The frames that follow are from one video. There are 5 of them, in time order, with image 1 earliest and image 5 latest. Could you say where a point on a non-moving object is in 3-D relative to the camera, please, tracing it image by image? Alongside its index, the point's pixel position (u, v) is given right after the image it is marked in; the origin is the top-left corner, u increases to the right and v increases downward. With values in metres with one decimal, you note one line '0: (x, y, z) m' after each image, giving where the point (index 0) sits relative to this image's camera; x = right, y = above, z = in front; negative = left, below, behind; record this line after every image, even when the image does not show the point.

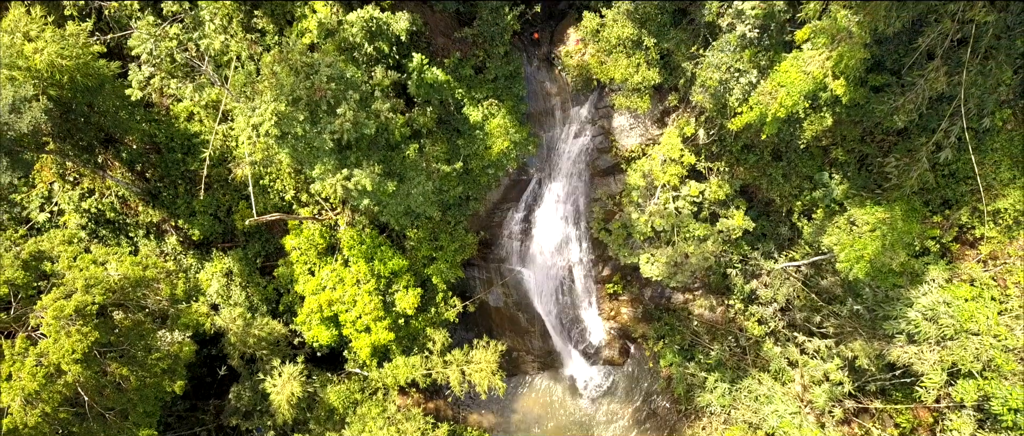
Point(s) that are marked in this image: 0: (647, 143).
0: (+4.5, +2.3, +15.5) m
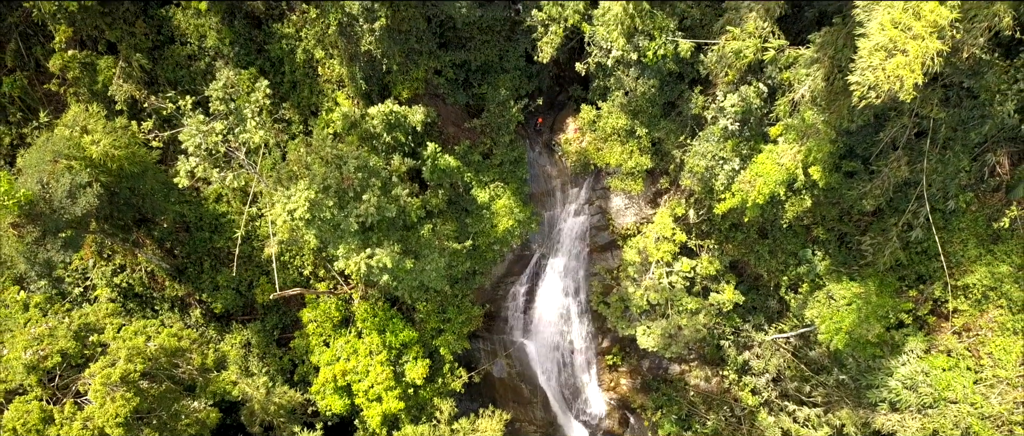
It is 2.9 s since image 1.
0: (+4.6, -0.2, +16.6) m
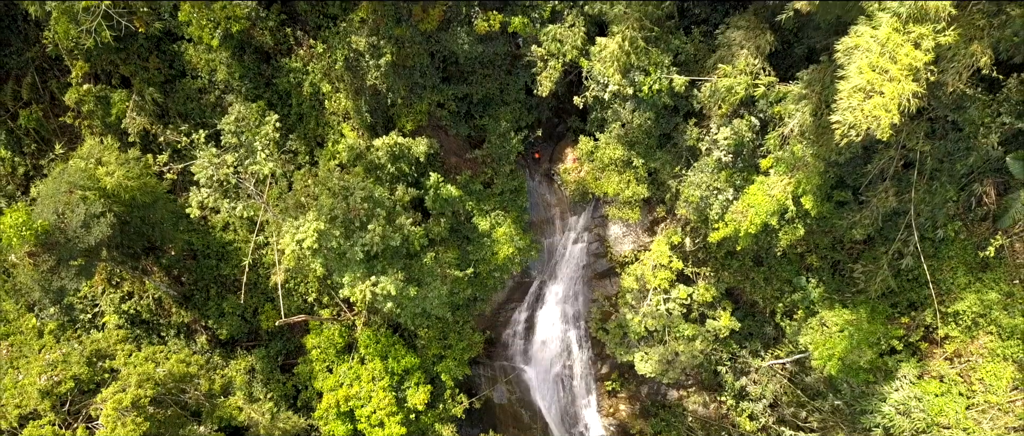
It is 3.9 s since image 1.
0: (+4.6, -1.1, +17.0) m
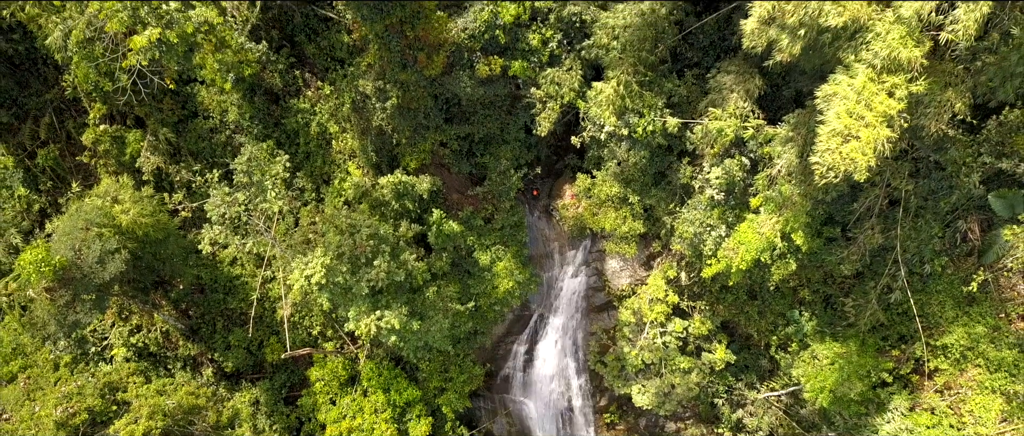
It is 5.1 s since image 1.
0: (+4.6, -2.3, +17.4) m
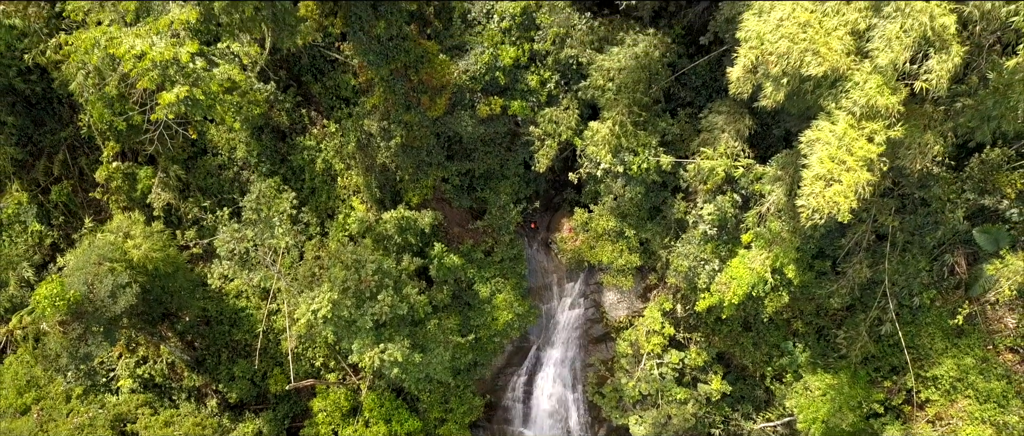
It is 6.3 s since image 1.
0: (+4.6, -3.5, +17.8) m
